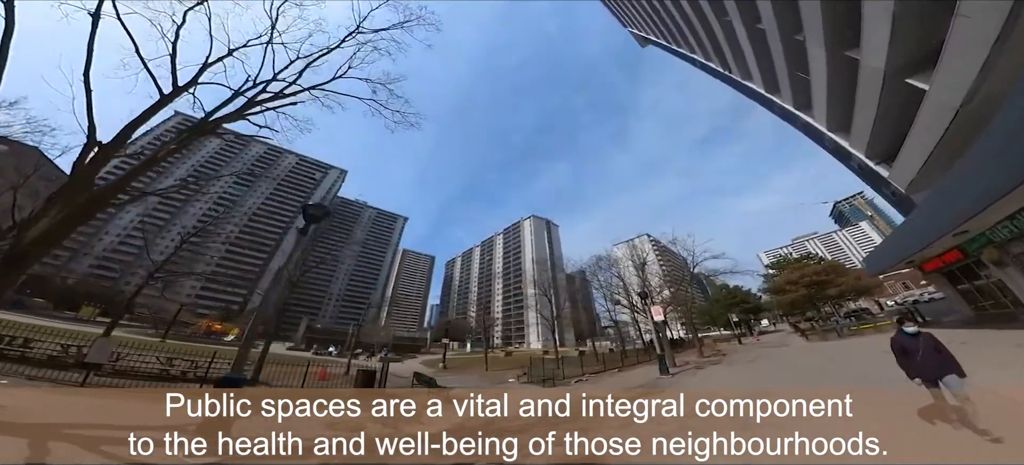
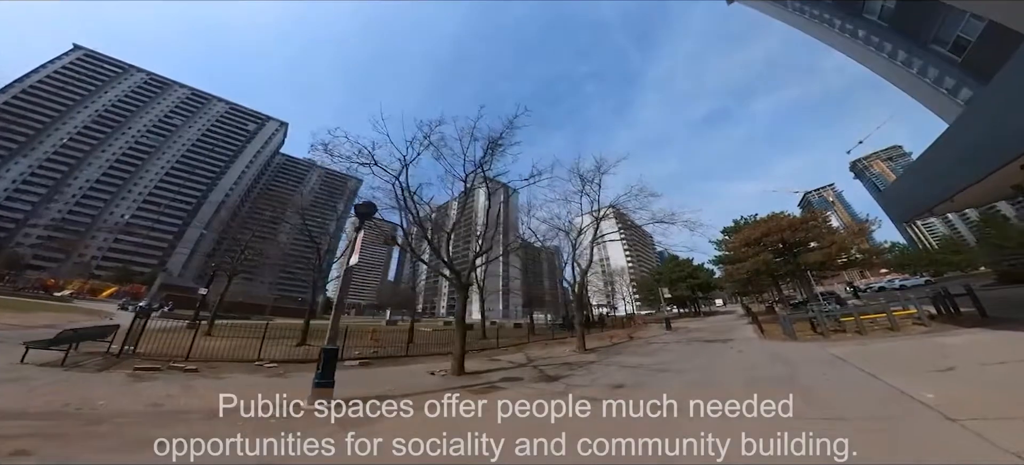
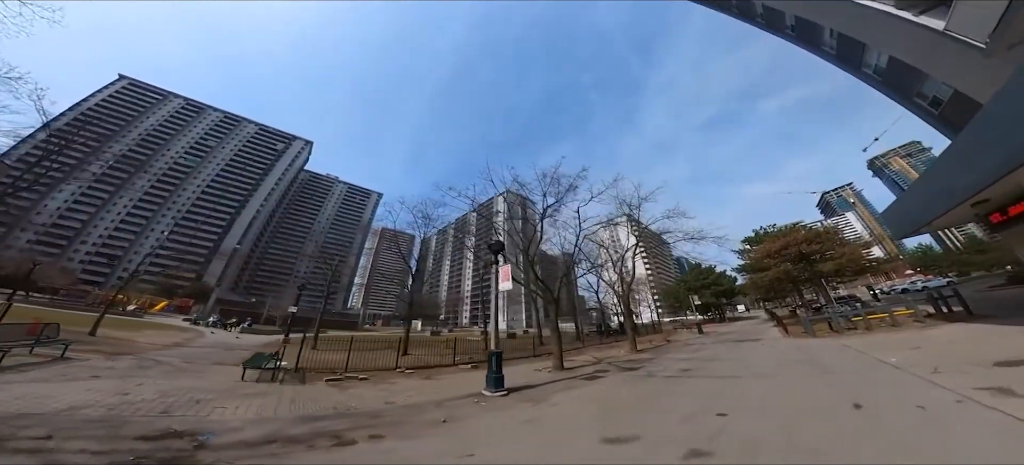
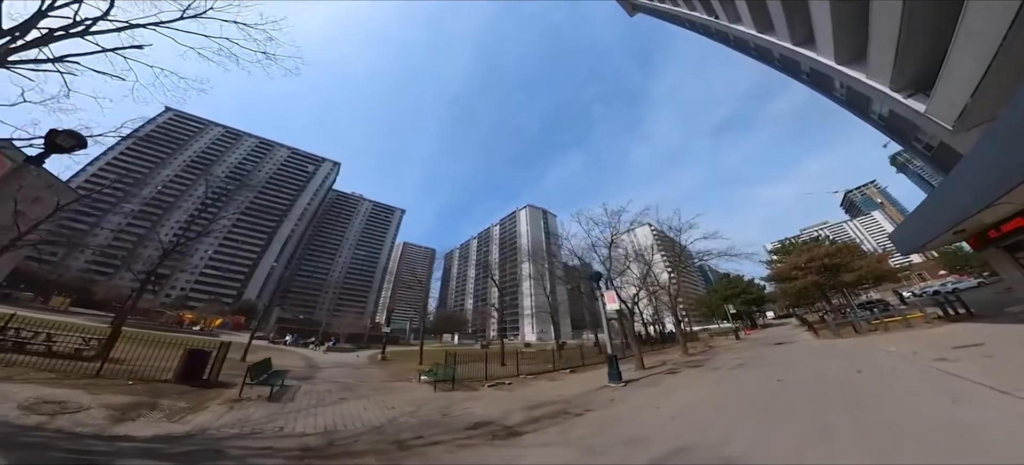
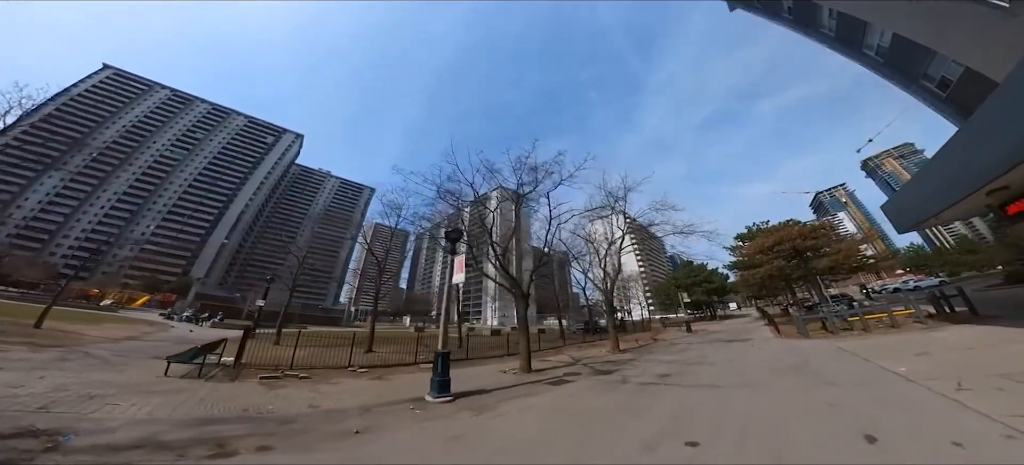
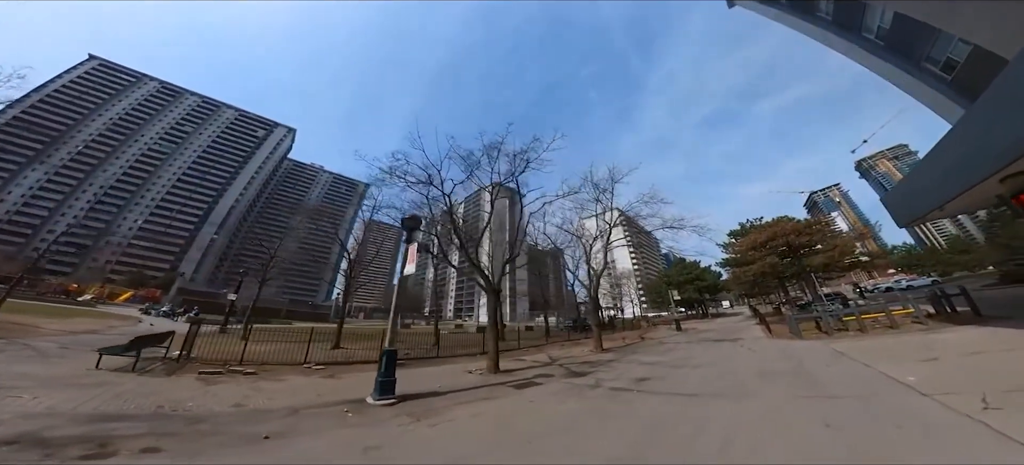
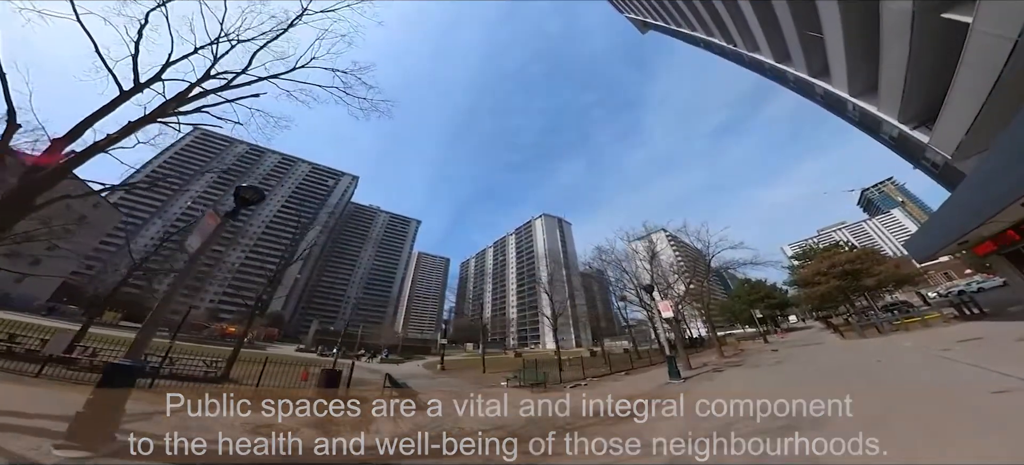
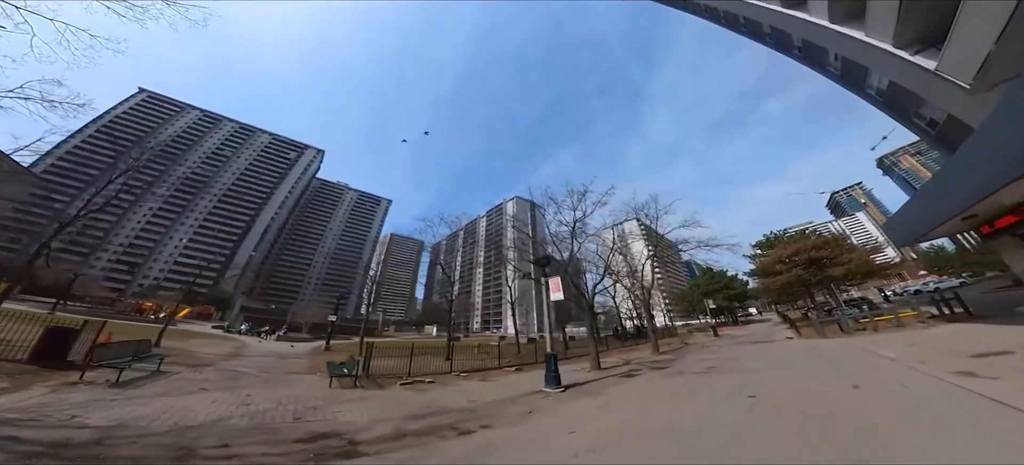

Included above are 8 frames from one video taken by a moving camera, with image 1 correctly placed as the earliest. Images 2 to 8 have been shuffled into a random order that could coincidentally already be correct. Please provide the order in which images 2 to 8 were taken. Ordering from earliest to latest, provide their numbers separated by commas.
7, 4, 8, 3, 5, 6, 2
